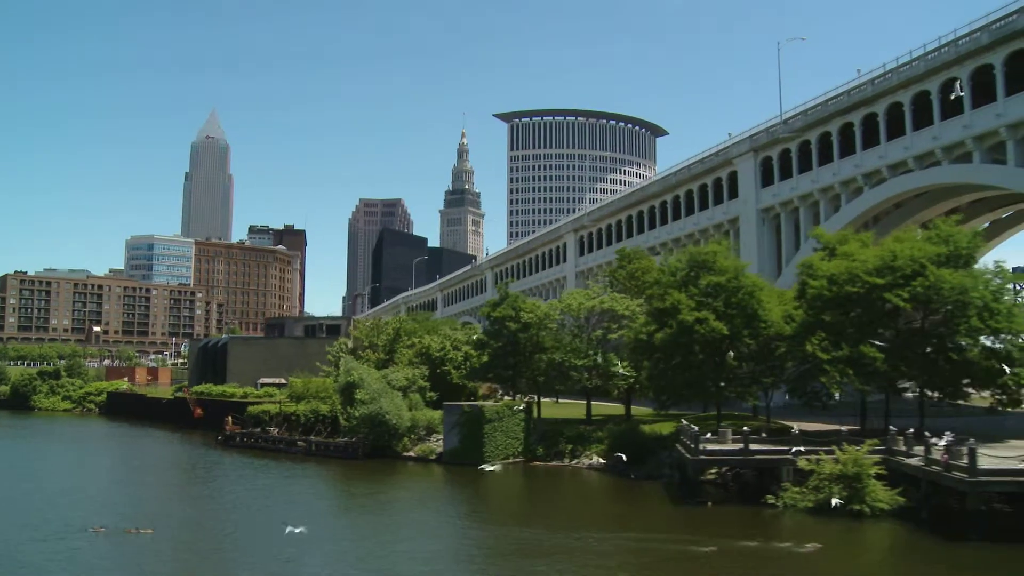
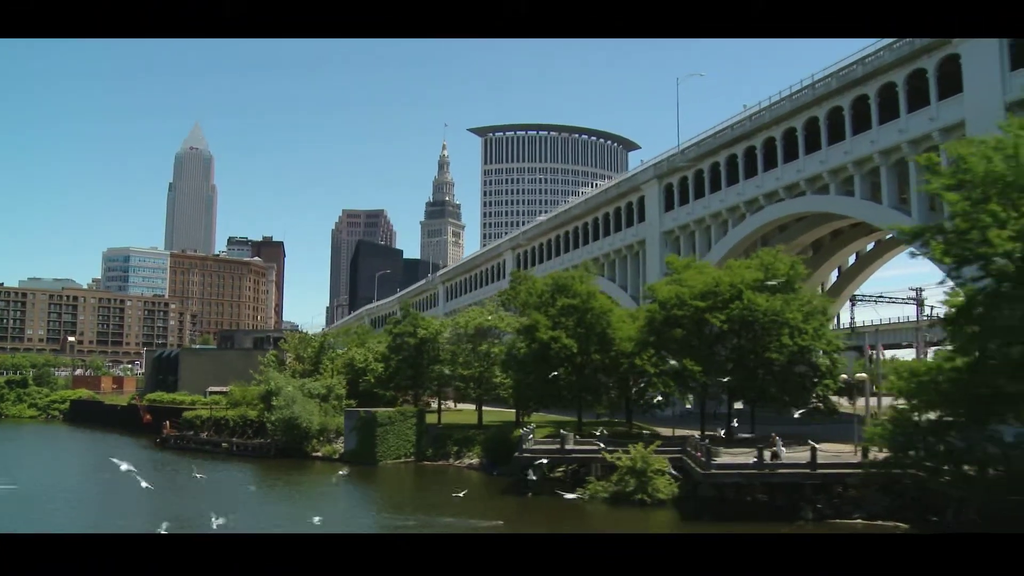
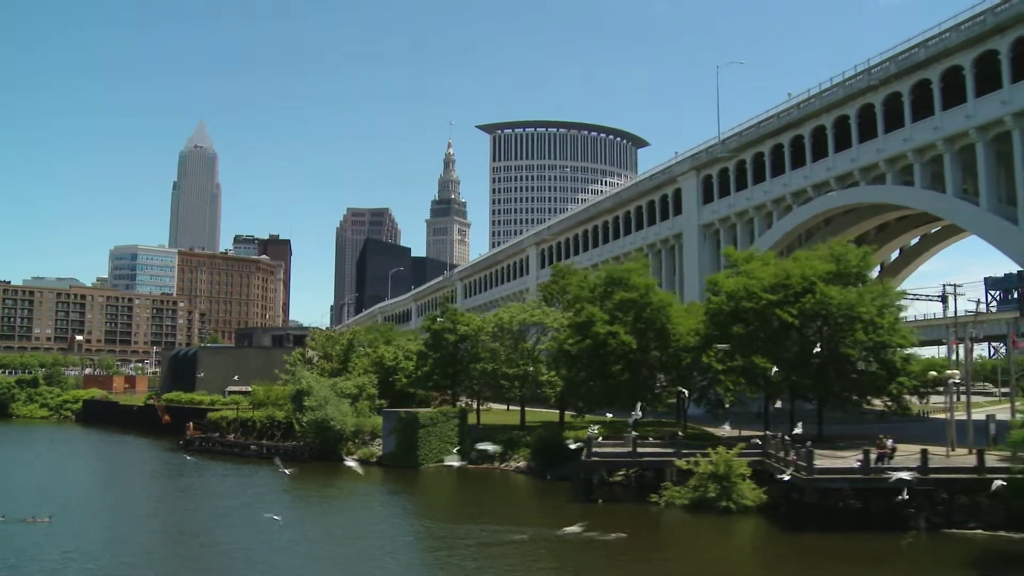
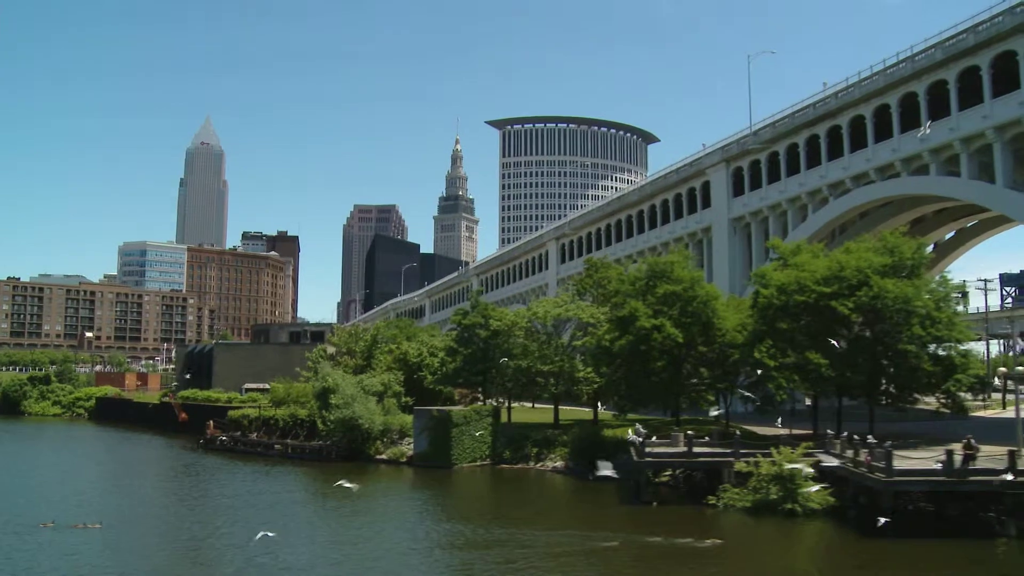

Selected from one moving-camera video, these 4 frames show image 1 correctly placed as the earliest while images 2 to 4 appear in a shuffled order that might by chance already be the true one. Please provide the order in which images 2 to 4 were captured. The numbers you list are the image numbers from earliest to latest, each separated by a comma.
4, 3, 2
